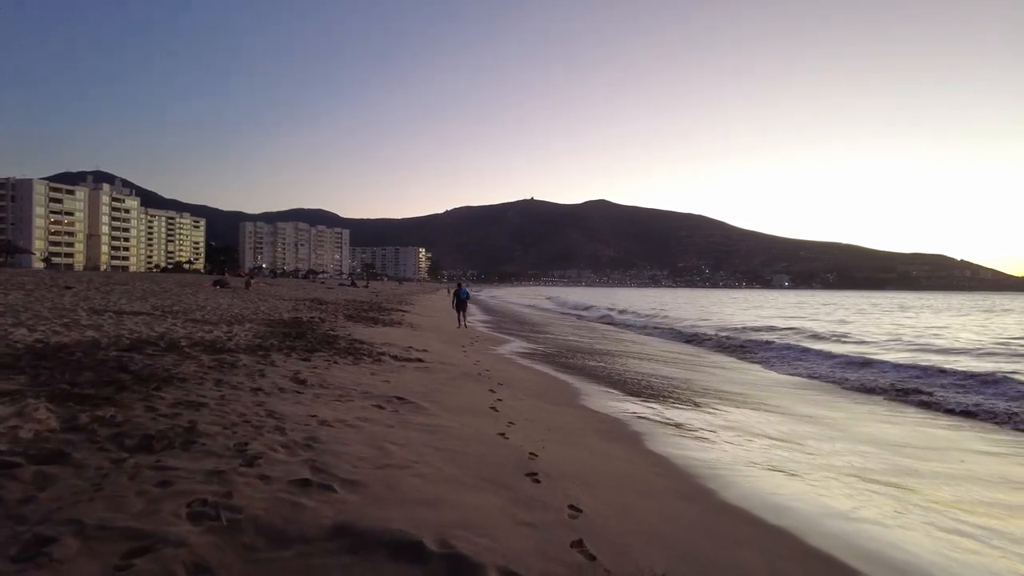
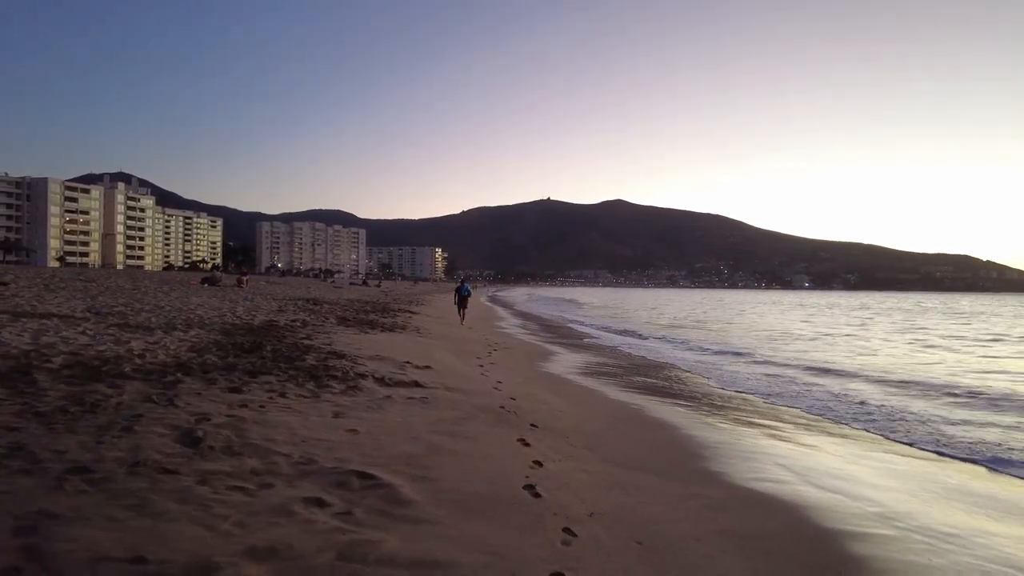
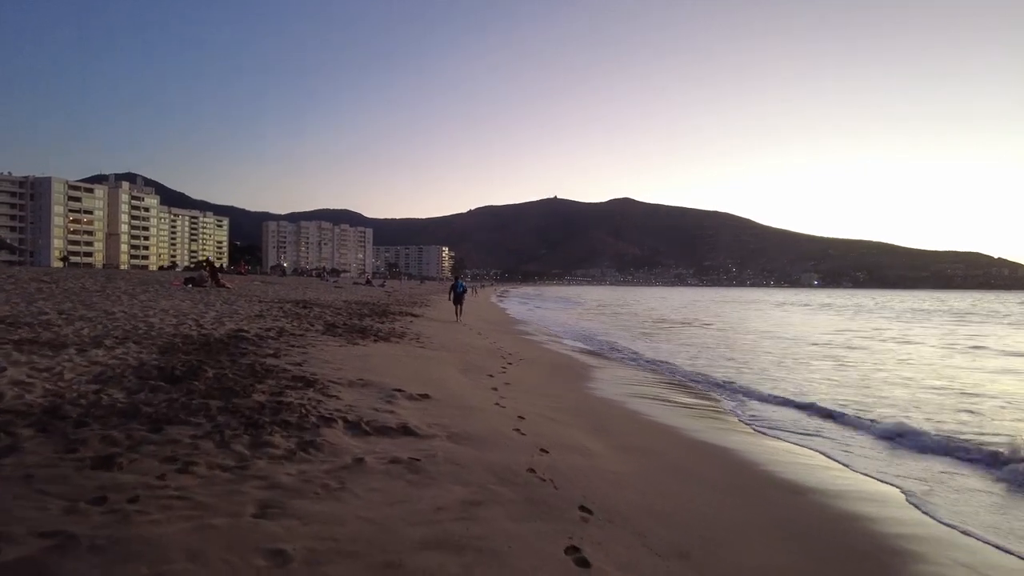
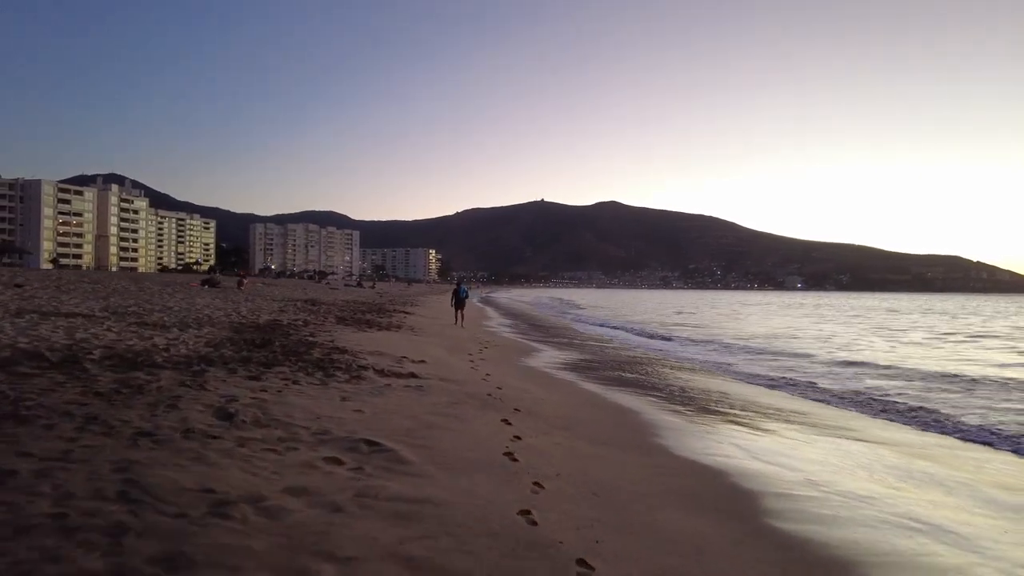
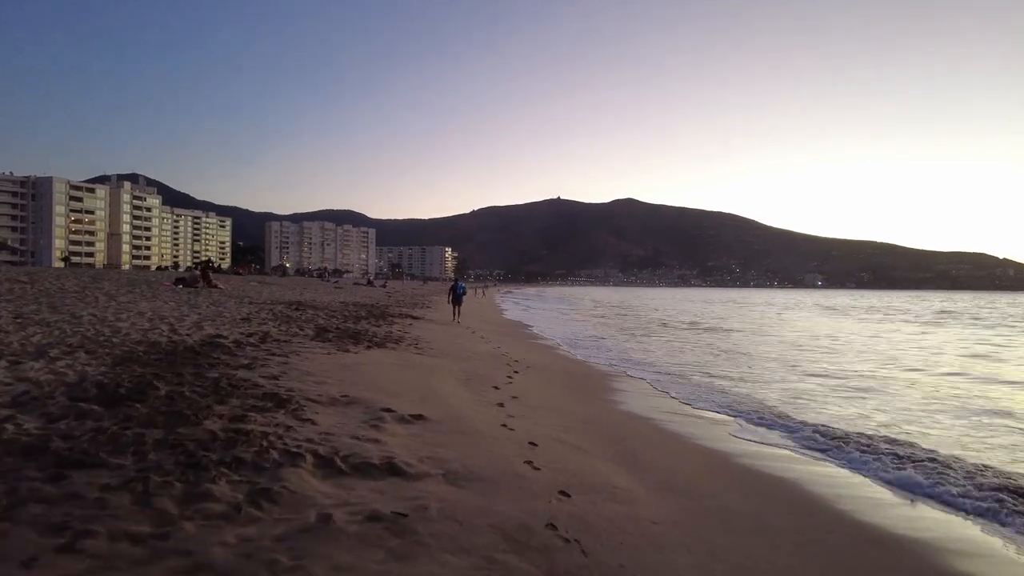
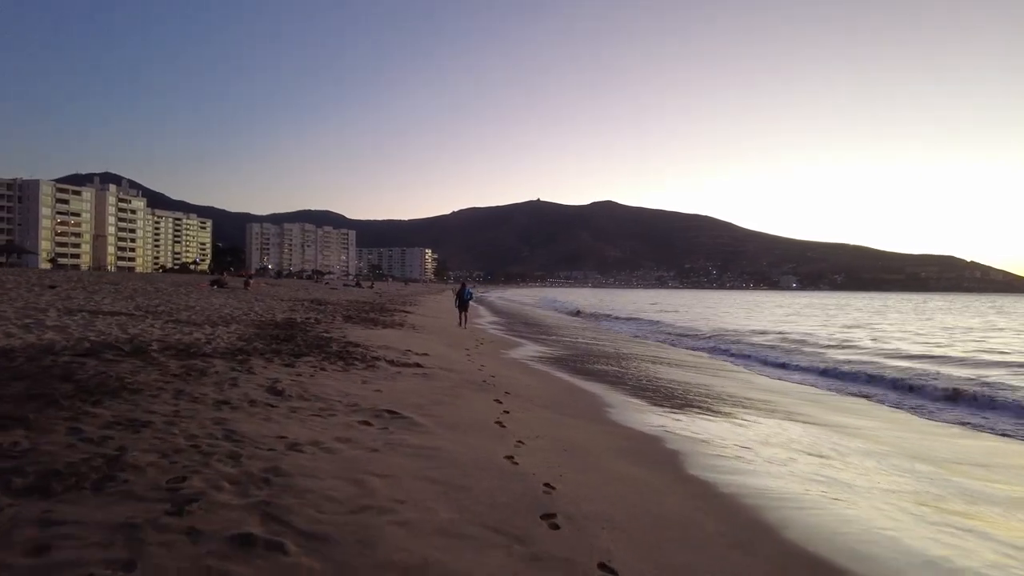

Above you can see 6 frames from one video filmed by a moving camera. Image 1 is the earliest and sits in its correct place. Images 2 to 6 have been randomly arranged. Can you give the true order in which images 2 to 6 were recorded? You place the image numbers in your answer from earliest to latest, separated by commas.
6, 4, 2, 3, 5
